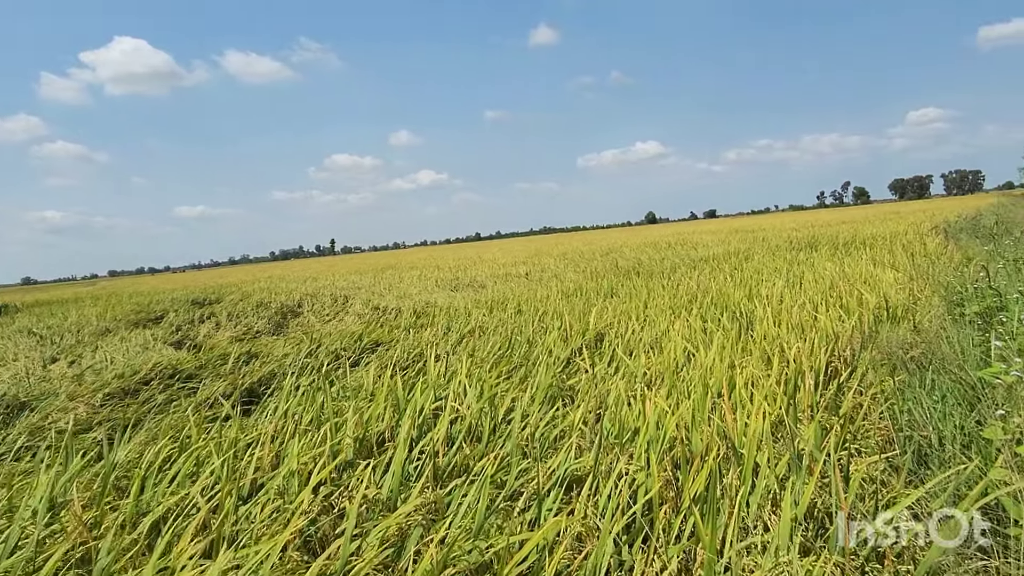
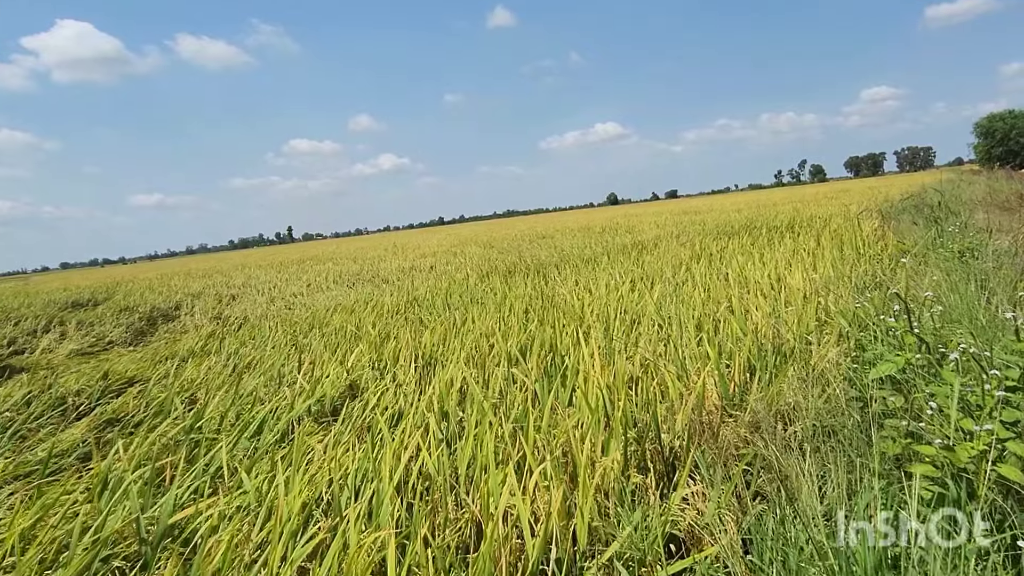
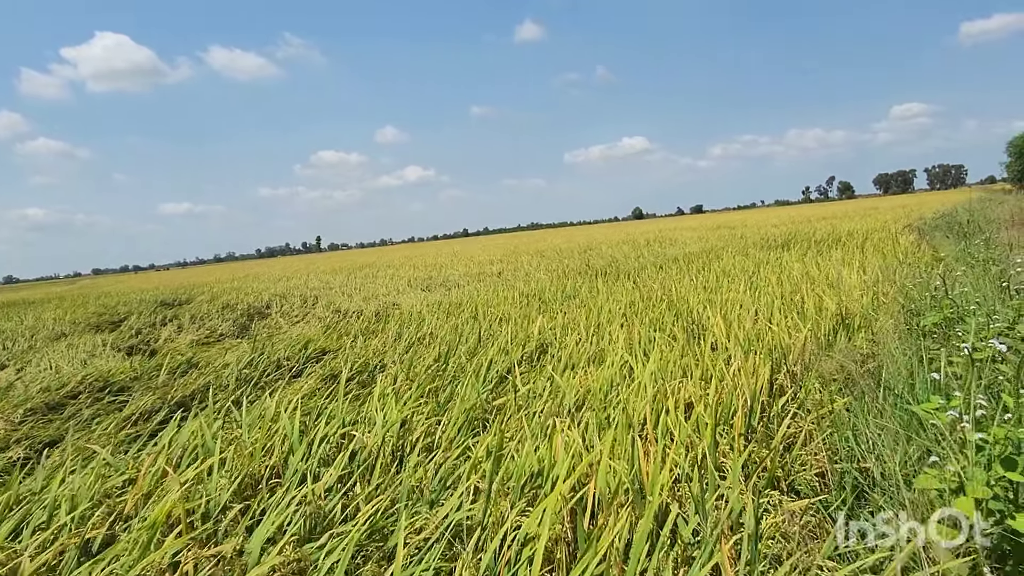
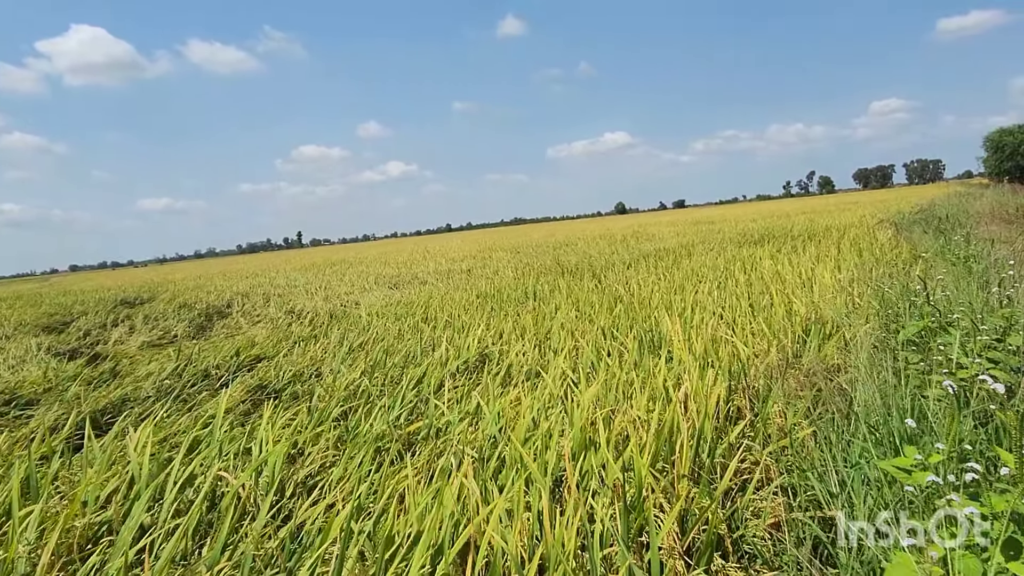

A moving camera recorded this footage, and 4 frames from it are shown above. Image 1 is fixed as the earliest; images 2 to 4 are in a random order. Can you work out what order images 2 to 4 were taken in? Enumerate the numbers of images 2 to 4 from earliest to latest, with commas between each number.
3, 4, 2
